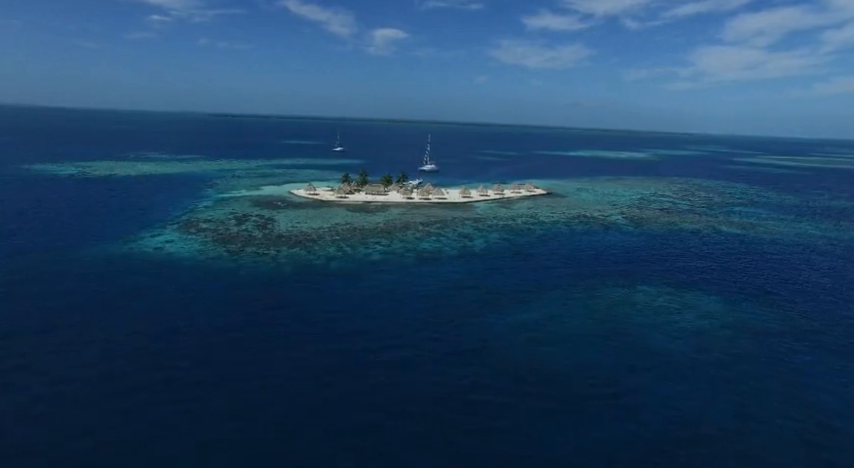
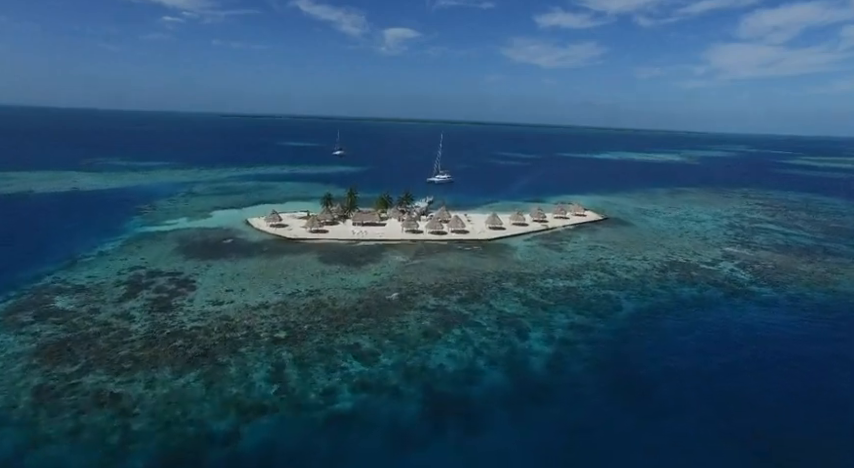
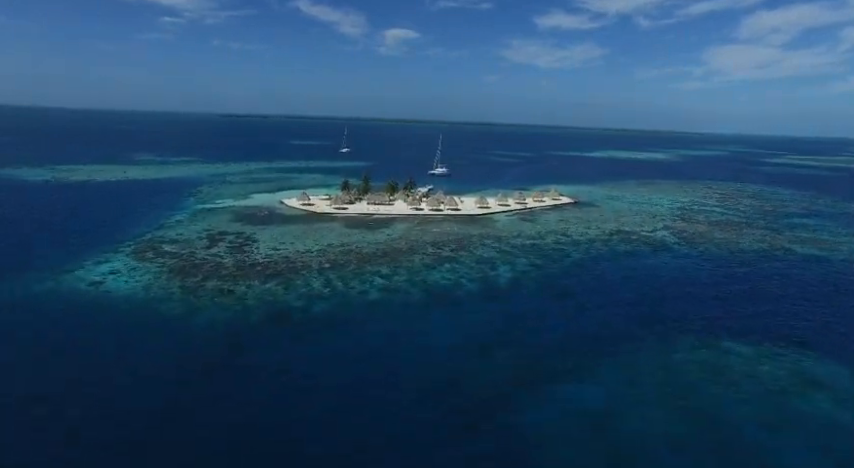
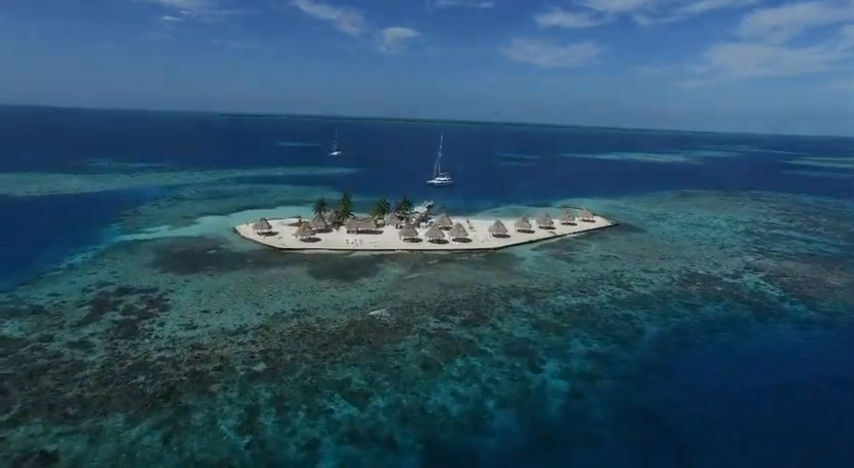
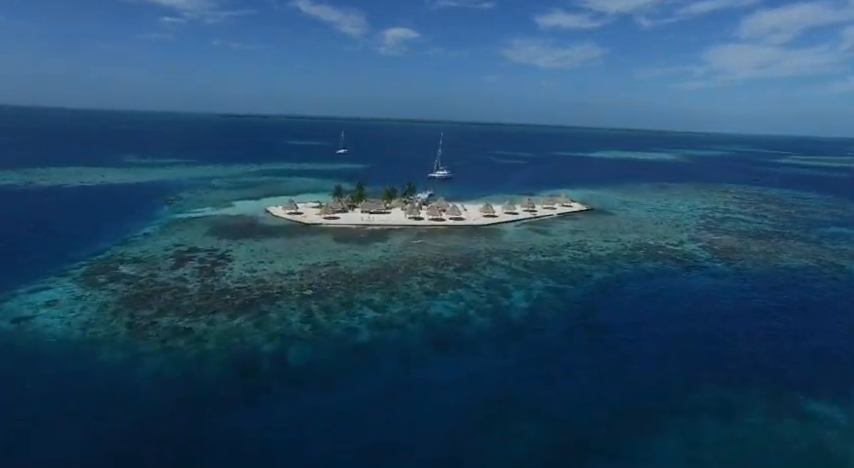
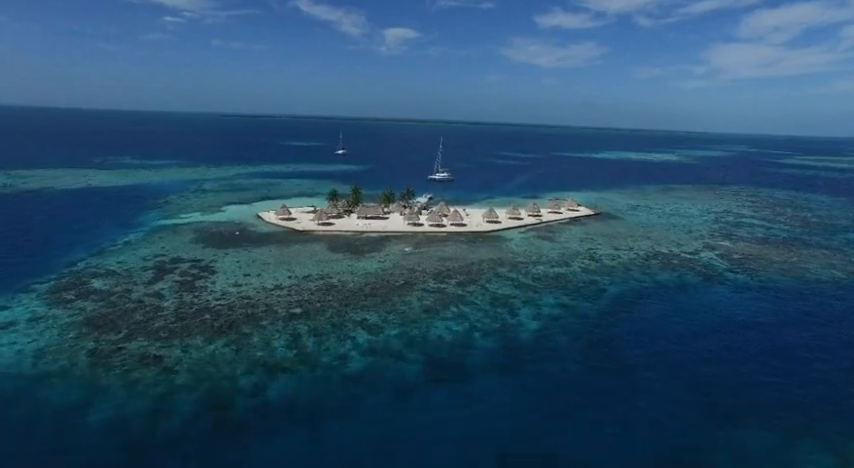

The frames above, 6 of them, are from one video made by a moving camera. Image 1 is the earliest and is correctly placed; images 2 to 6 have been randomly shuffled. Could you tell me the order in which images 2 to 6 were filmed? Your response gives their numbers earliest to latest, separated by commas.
3, 5, 6, 2, 4
